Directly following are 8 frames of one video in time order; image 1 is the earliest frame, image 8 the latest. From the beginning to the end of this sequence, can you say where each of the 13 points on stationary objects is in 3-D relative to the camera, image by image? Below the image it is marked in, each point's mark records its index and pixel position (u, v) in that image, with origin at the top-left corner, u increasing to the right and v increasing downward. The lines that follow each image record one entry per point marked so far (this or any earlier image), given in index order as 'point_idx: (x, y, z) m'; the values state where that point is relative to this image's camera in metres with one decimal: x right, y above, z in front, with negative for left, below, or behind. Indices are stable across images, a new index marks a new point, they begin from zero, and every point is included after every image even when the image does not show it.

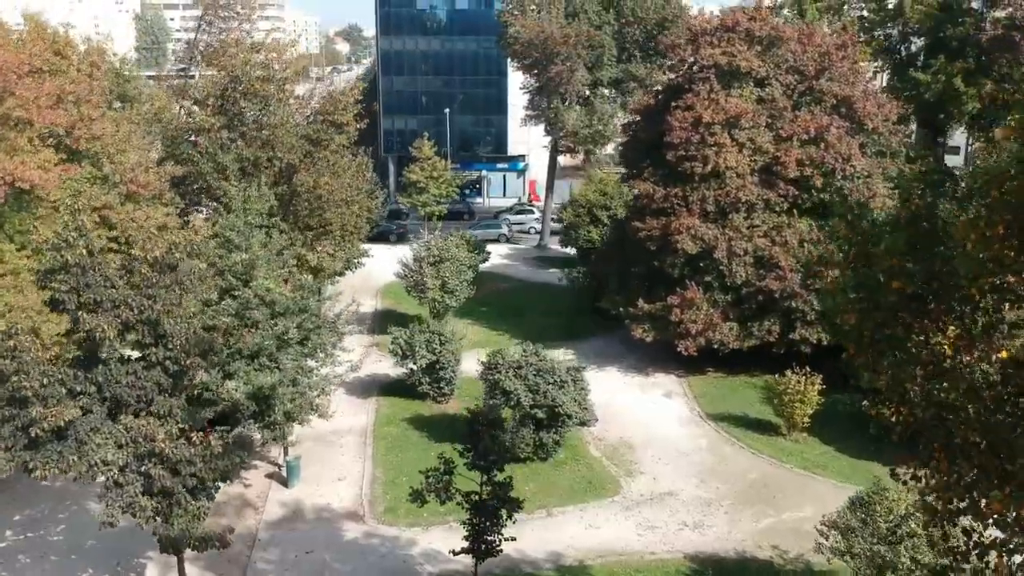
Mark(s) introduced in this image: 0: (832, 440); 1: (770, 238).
0: (+6.0, -2.9, +17.8) m
1: (+5.4, +1.0, +20.0) m
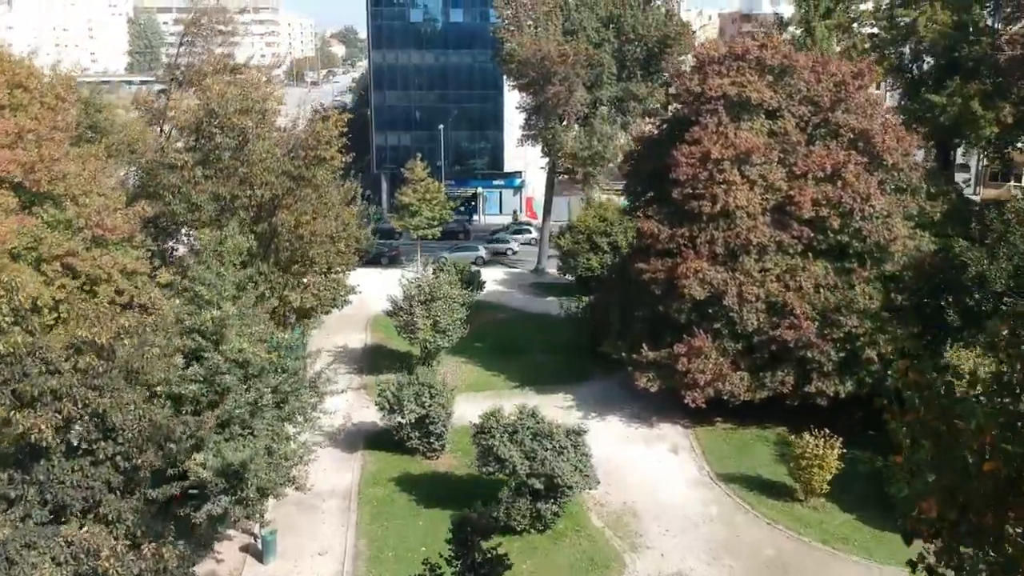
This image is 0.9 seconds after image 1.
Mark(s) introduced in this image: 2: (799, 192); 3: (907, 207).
0: (+5.9, -3.8, +16.5) m
1: (+5.3, +0.1, +18.7) m
2: (+5.6, +1.9, +18.6) m
3: (+8.1, +1.7, +19.5) m
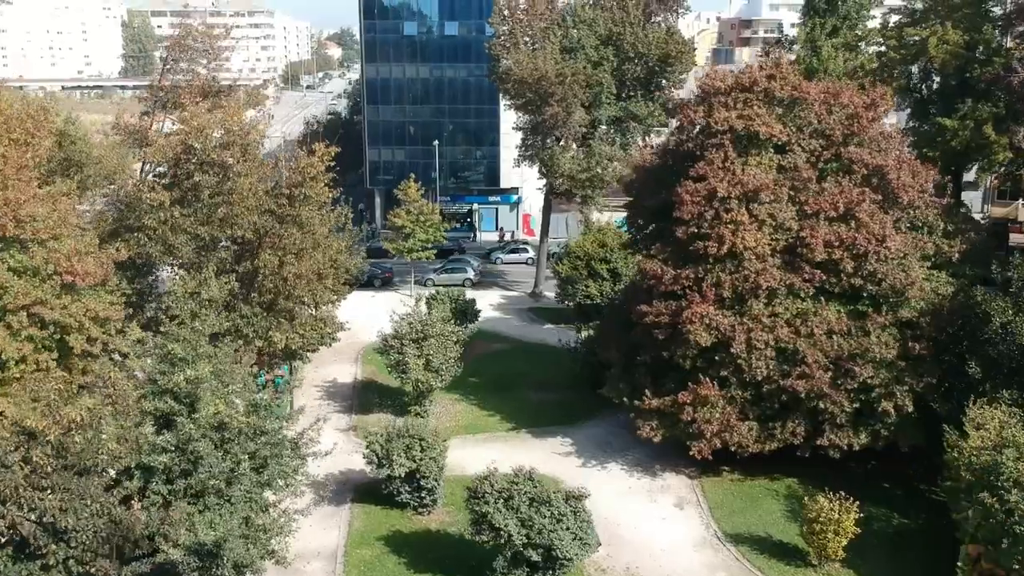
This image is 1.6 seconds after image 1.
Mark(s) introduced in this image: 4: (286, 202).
0: (+5.8, -4.7, +15.5) m
1: (+5.3, -0.8, +17.7) m
2: (+5.5, +1.0, +17.6) m
3: (+8.1, +0.8, +18.6) m
4: (-4.5, +1.7, +18.7) m
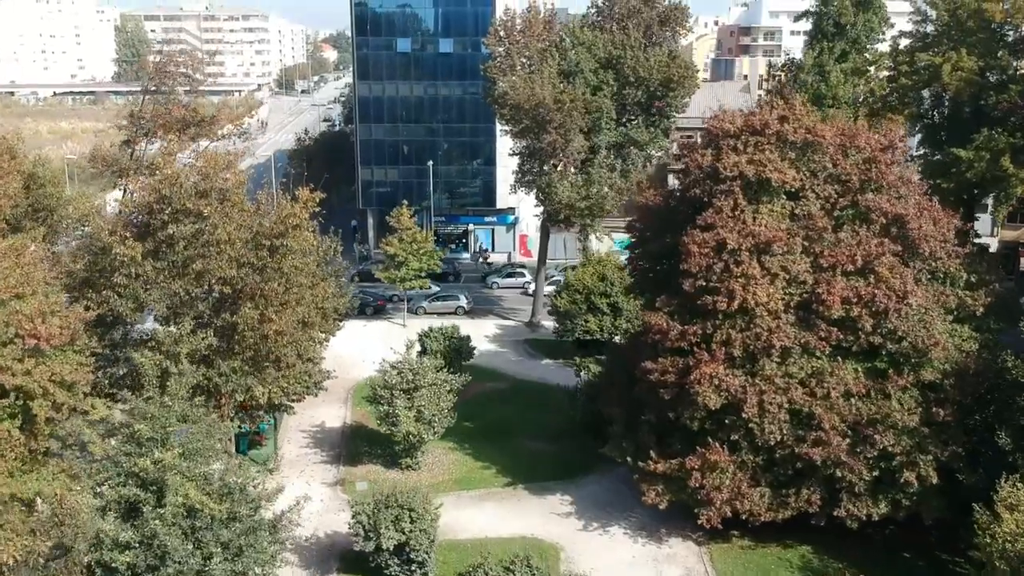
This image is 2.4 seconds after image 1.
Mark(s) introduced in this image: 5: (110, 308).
0: (+5.8, -5.7, +14.4) m
1: (+5.2, -1.8, +16.6) m
2: (+5.5, 0.0, +16.5) m
3: (+8.0, -0.2, +17.5) m
4: (-4.6, +0.6, +17.5) m
5: (-7.3, -0.4, +17.2) m
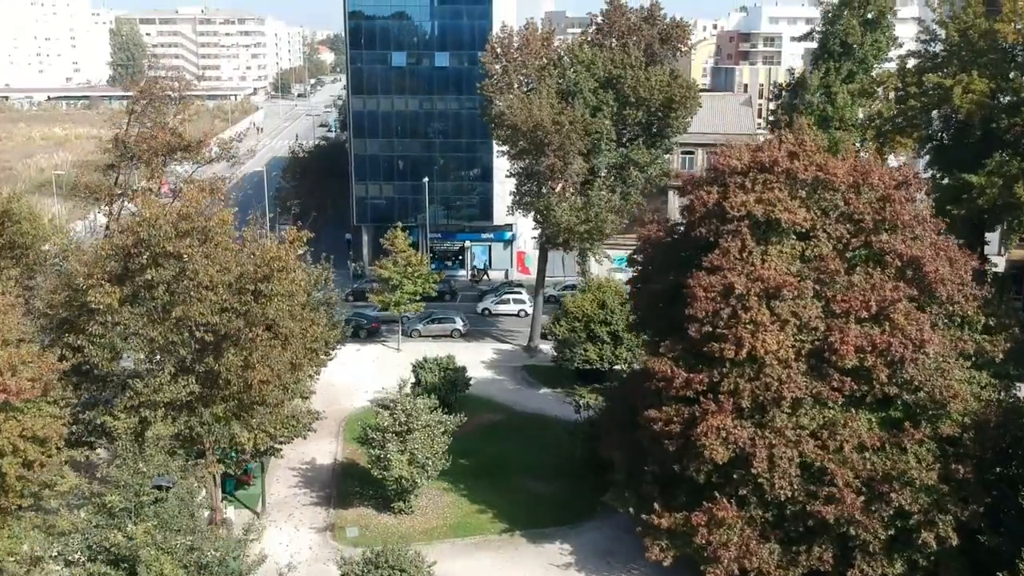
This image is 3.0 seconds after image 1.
0: (+5.7, -6.5, +13.6) m
1: (+5.1, -2.6, +15.8) m
2: (+5.4, -0.8, +15.7) m
3: (+7.9, -1.0, +16.7) m
4: (-4.6, -0.2, +16.7) m
5: (-7.3, -1.2, +16.3) m
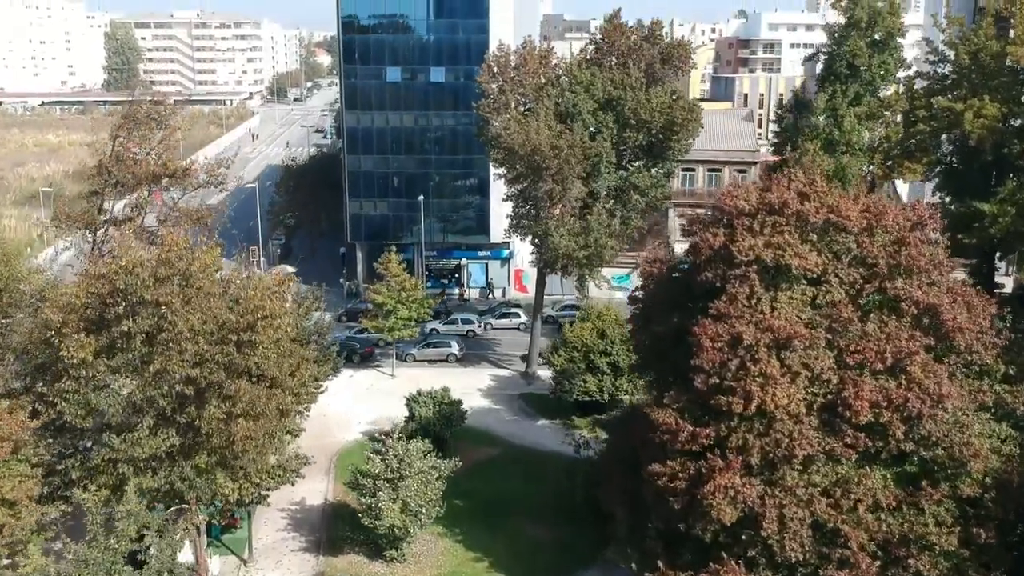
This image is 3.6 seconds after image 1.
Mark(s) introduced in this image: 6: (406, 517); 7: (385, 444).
0: (+5.7, -7.3, +12.8) m
1: (+5.1, -3.4, +15.0) m
2: (+5.4, -1.6, +14.9) m
3: (+7.9, -1.8, +15.9) m
4: (-4.7, -1.0, +15.9) m
5: (-7.4, -2.0, +15.5) m
6: (-2.1, -4.6, +19.0) m
7: (-2.6, -3.2, +19.6) m
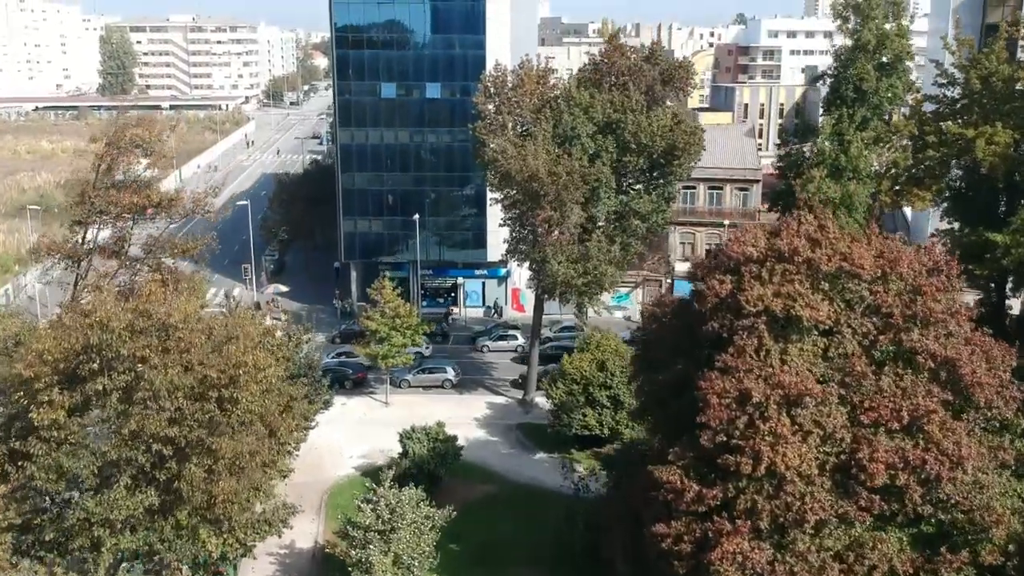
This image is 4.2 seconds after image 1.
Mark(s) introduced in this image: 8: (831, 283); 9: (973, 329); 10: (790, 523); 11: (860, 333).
0: (+5.6, -8.1, +12.0) m
1: (+5.0, -4.2, +14.2) m
2: (+5.3, -2.5, +14.1) m
3: (+7.8, -2.7, +15.1) m
4: (-4.7, -1.8, +15.1) m
5: (-7.4, -2.8, +14.7) m
6: (-2.2, -5.5, +18.2) m
7: (-2.7, -4.0, +18.8) m
8: (+5.2, +0.1, +15.6) m
9: (+7.6, -0.6, +15.7) m
10: (+4.2, -3.5, +14.3) m
11: (+5.6, -0.7, +15.2) m
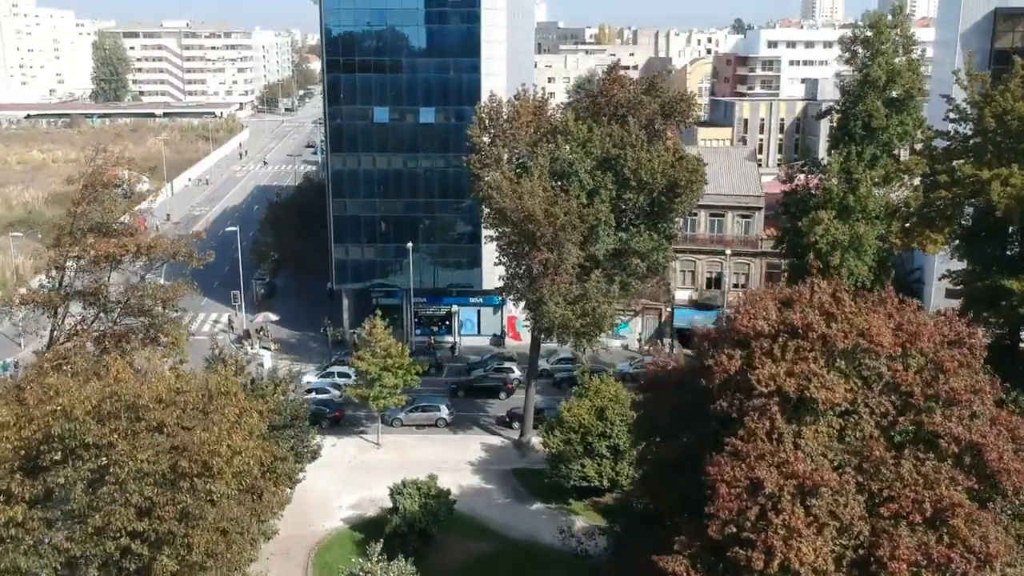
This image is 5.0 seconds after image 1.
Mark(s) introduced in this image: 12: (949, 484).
0: (+5.6, -9.3, +11.1) m
1: (+5.0, -5.4, +13.2) m
2: (+5.2, -3.6, +13.1) m
3: (+7.7, -3.8, +14.1) m
4: (-4.8, -3.0, +14.1) m
5: (-7.5, -4.0, +13.7) m
6: (-2.3, -6.6, +17.2) m
7: (-2.8, -5.2, +17.8) m
8: (+5.1, -1.0, +14.6) m
9: (+7.6, -1.8, +14.8) m
10: (+4.1, -4.7, +13.3) m
11: (+5.5, -1.9, +14.2) m
12: (+6.3, -2.8, +13.6) m
